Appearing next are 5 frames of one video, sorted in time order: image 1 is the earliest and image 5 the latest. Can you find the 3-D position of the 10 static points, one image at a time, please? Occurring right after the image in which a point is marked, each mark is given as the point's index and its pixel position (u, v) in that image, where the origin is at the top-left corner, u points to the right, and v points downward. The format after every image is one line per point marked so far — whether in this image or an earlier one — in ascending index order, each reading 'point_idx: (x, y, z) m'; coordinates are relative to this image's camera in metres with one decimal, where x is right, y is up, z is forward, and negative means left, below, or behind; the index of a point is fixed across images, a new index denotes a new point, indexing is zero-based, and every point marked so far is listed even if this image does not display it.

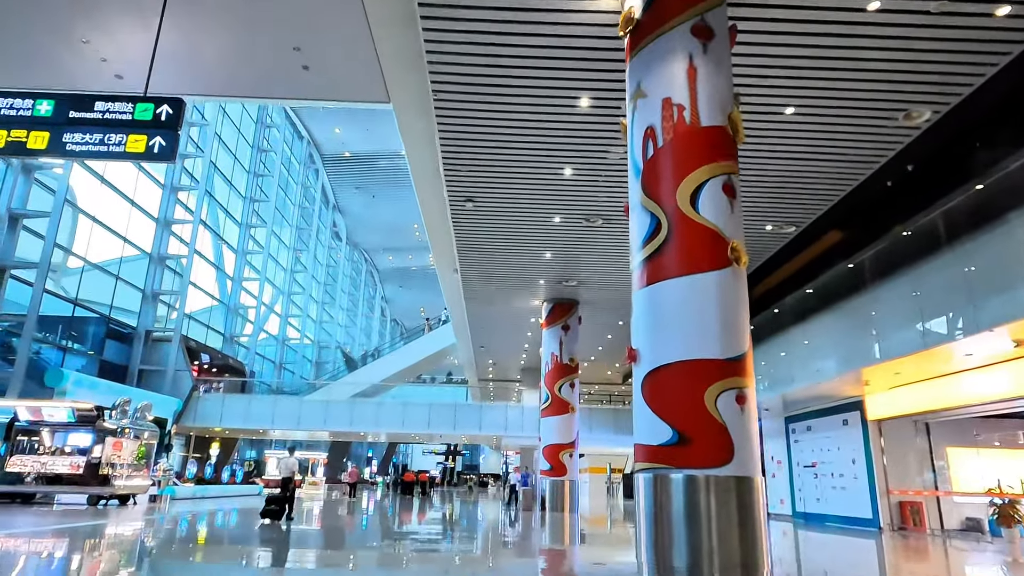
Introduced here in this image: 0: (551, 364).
0: (+0.9, -1.7, +14.4) m
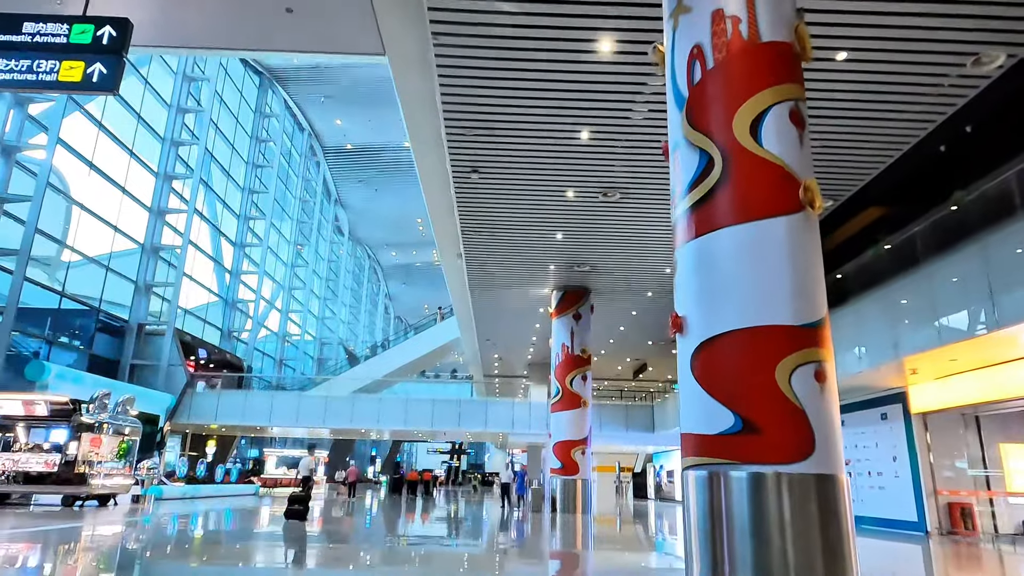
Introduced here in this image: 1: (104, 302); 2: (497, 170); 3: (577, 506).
0: (+1.1, -1.4, +13.5) m
1: (-12.5, -0.4, +19.5) m
2: (-0.2, +1.6, +8.8) m
3: (+1.3, -4.4, +12.9) m
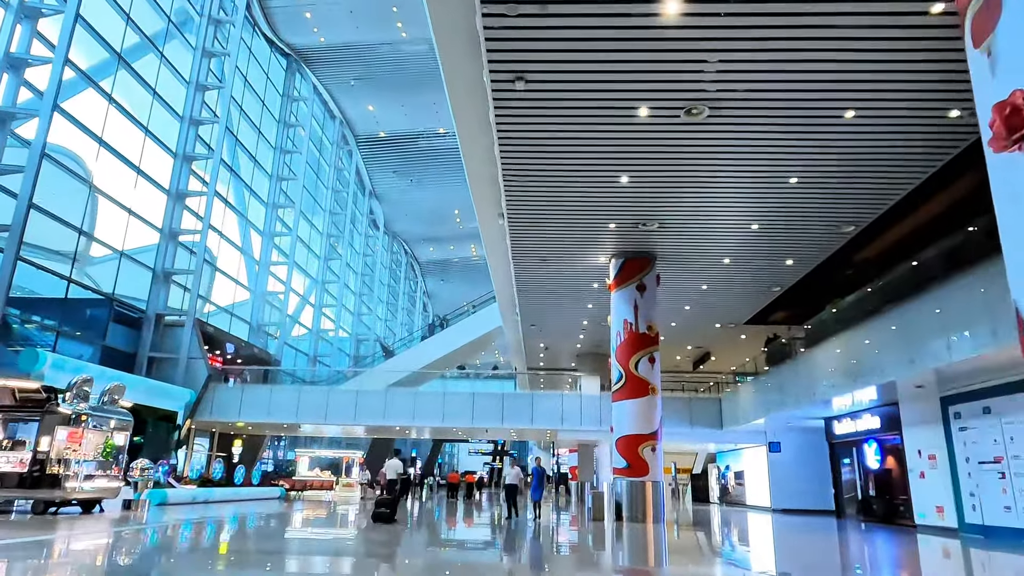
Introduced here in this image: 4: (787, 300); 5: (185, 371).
0: (+2.0, -0.8, +11.4) m
1: (-11.2, -0.1, +18.2) m
2: (+0.4, +2.2, +6.8) m
3: (+2.3, -3.8, +10.7) m
4: (+6.5, -0.3, +15.0) m
5: (-10.2, -2.6, +19.9) m
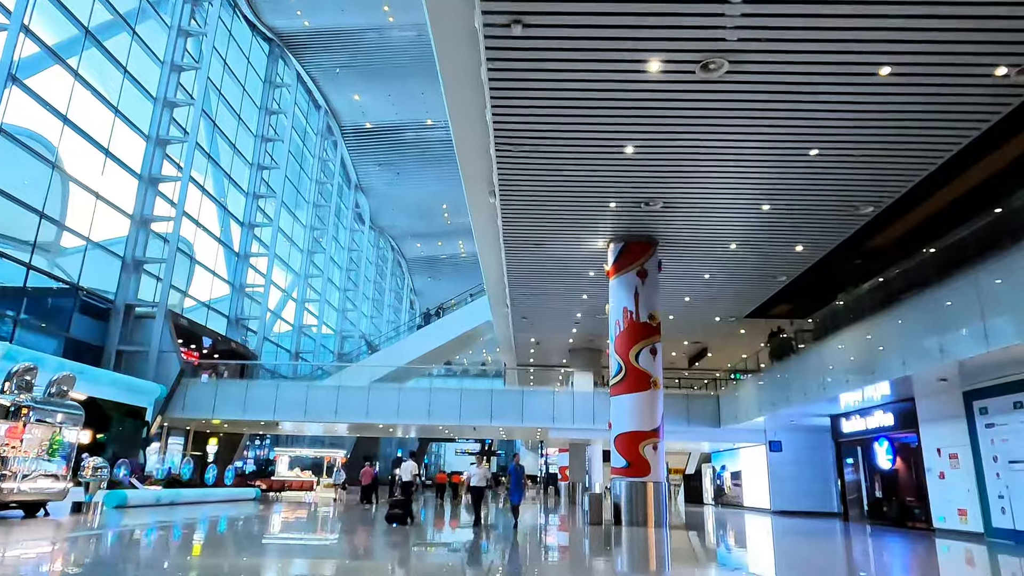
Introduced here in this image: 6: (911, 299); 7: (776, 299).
0: (+1.8, -0.6, +10.7) m
1: (-11.5, +0.2, +17.2) m
2: (+0.4, +2.4, +6.0) m
3: (+2.1, -3.6, +10.0) m
4: (+6.2, -0.1, +14.3) m
5: (-10.5, -2.3, +18.9) m
6: (+6.2, -0.2, +9.9) m
7: (+5.9, -0.3, +14.3) m
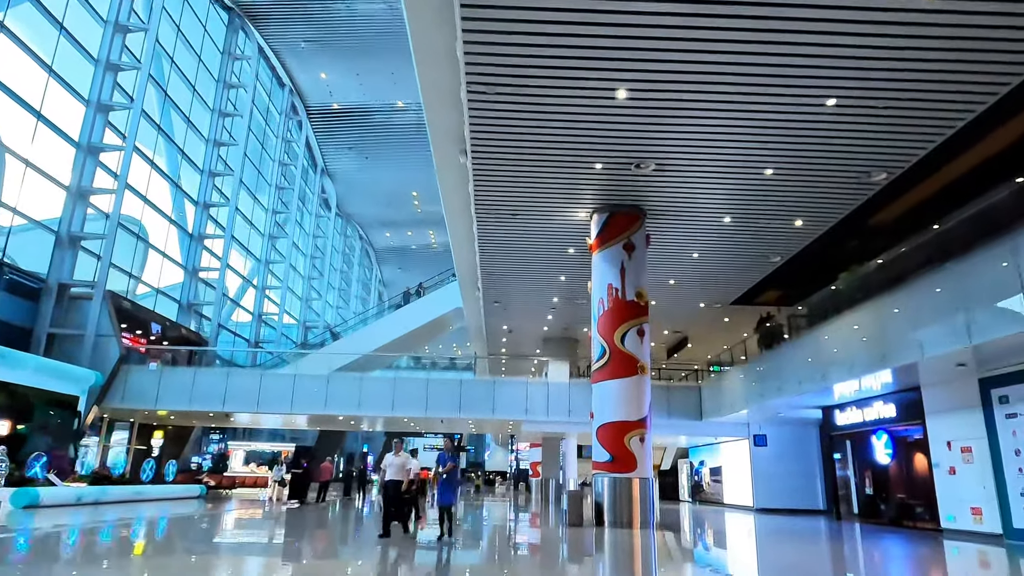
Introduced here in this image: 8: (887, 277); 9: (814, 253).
0: (+1.4, -0.2, +9.7) m
1: (-12.2, +0.8, +15.6) m
2: (+0.2, +2.8, +4.9) m
3: (+1.7, -3.2, +9.0) m
4: (+5.7, +0.2, +13.4) m
5: (-11.3, -1.7, +17.4) m
6: (+5.8, +0.1, +9.1) m
7: (+5.3, +0.1, +13.5) m
8: (+5.8, +0.2, +9.7) m
9: (+5.8, +0.7, +12.3) m
